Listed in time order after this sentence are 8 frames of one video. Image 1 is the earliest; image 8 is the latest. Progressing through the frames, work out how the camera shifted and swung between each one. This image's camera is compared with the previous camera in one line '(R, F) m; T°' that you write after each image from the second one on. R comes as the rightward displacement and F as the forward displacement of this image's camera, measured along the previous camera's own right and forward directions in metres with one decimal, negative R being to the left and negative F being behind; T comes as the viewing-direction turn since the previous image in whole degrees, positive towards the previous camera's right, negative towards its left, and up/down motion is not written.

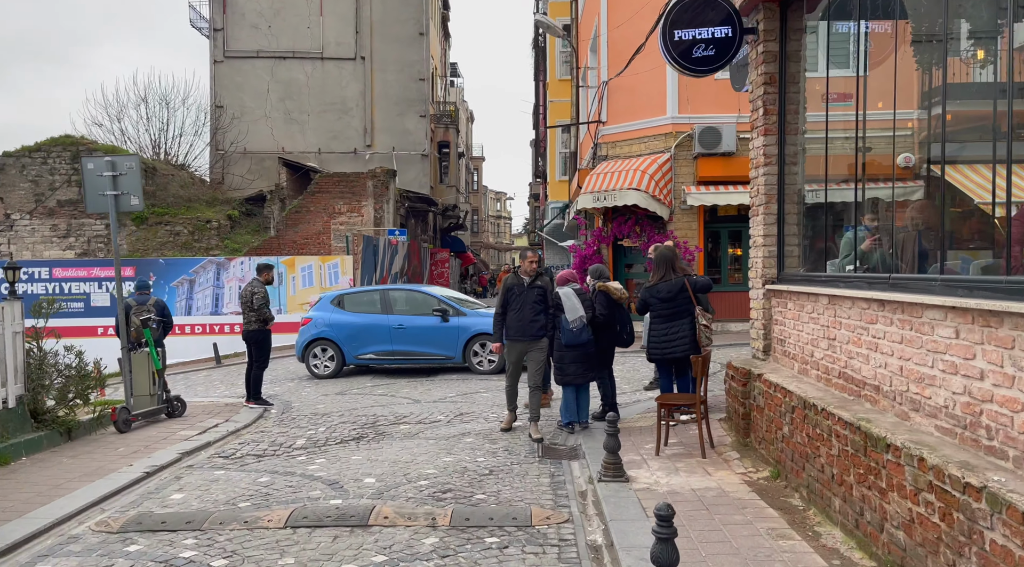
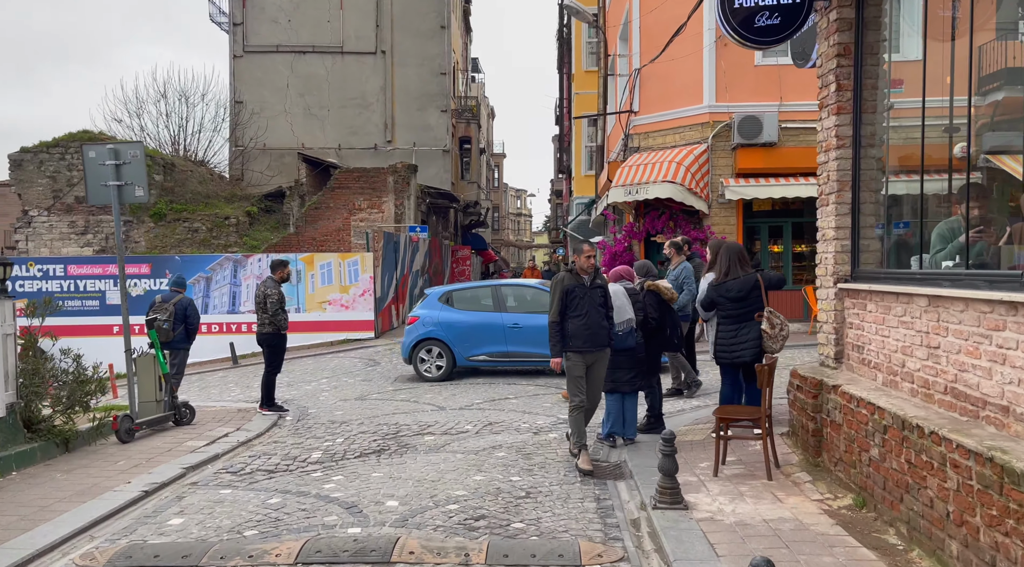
(-0.1, +0.8) m; -1°
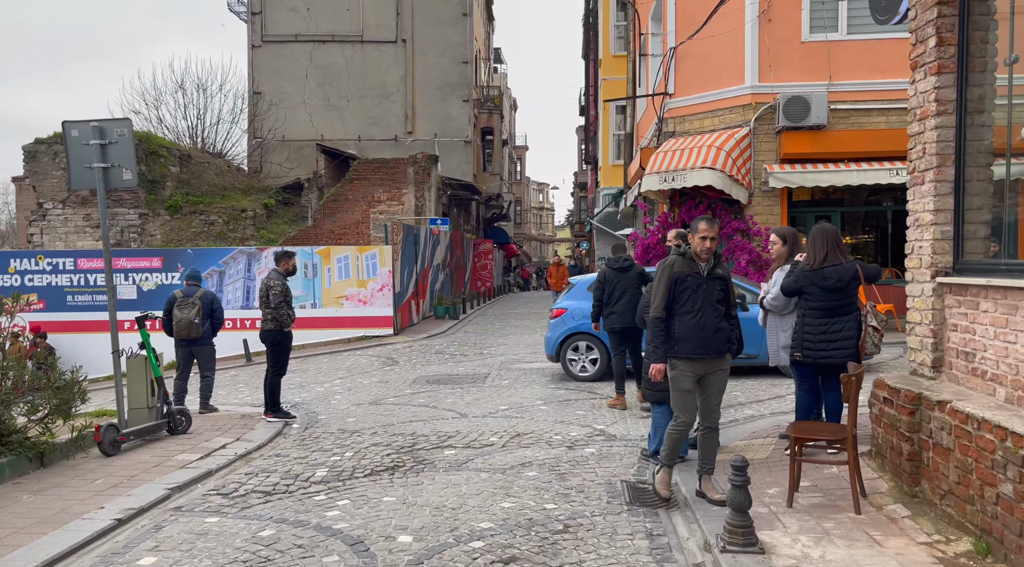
(-0.1, +0.9) m; -2°
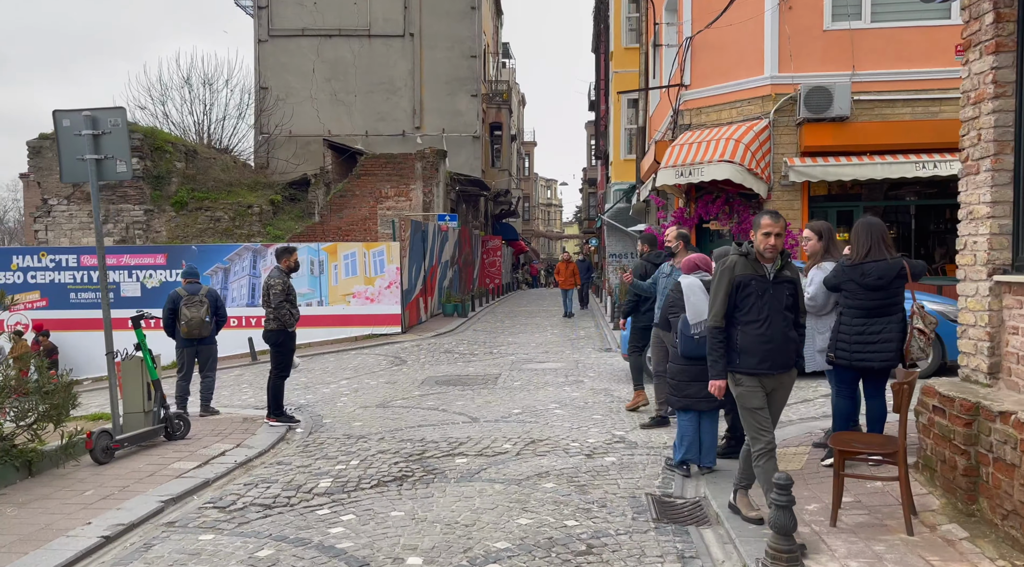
(-0.1, +0.4) m; -1°
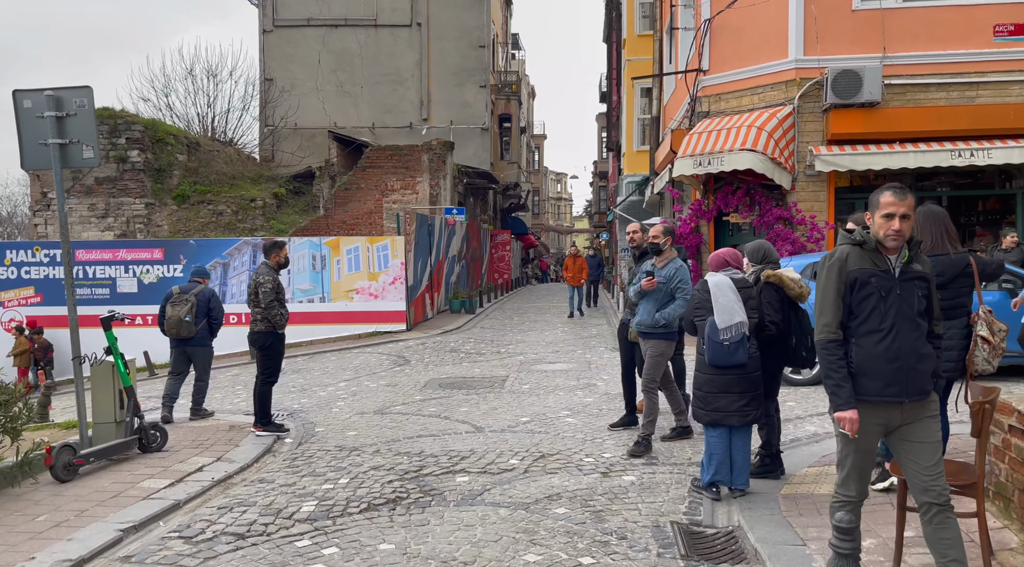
(0.0, +0.7) m; -1°
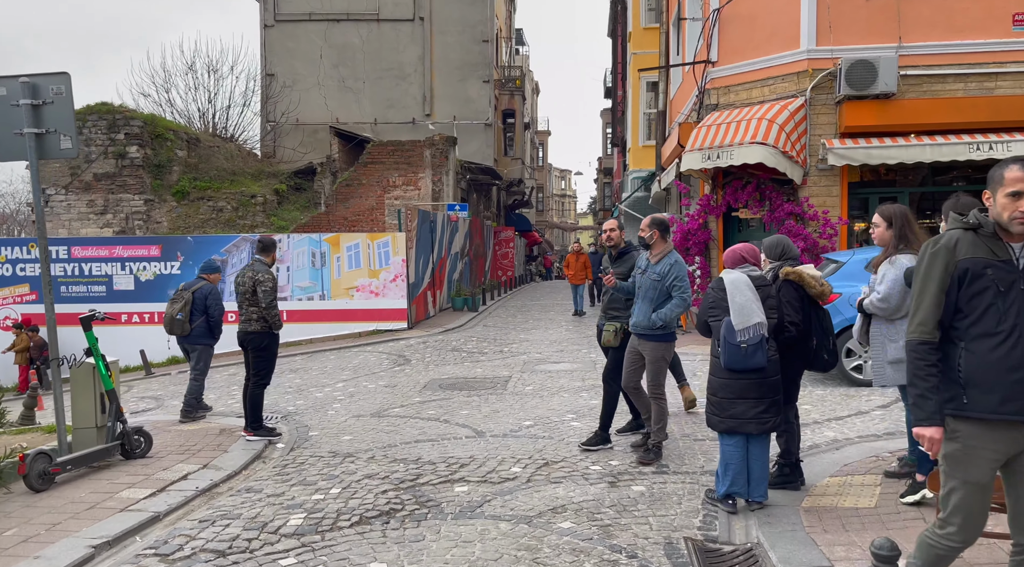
(0.0, +0.4) m; 0°
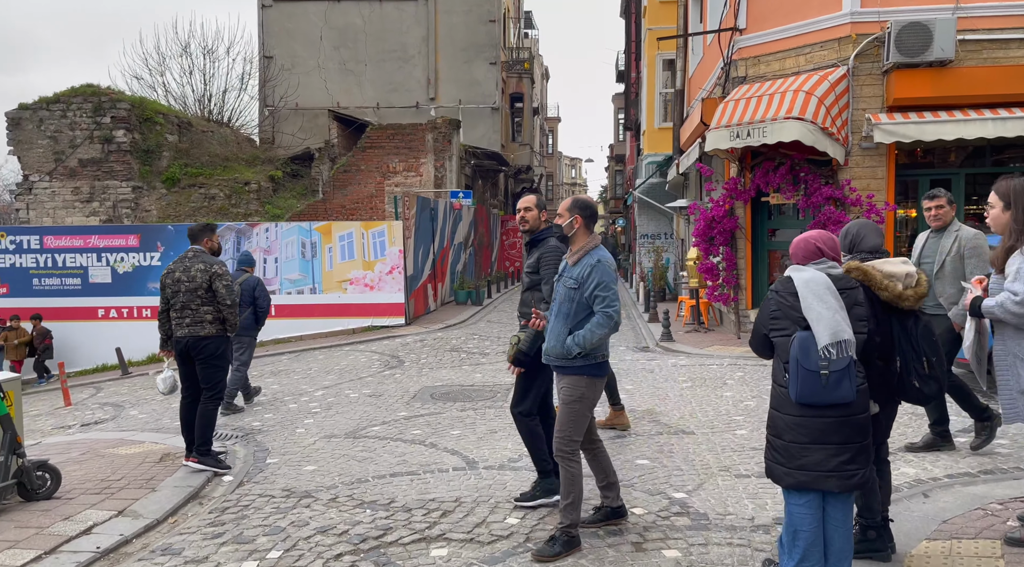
(+0.1, +1.4) m; -1°
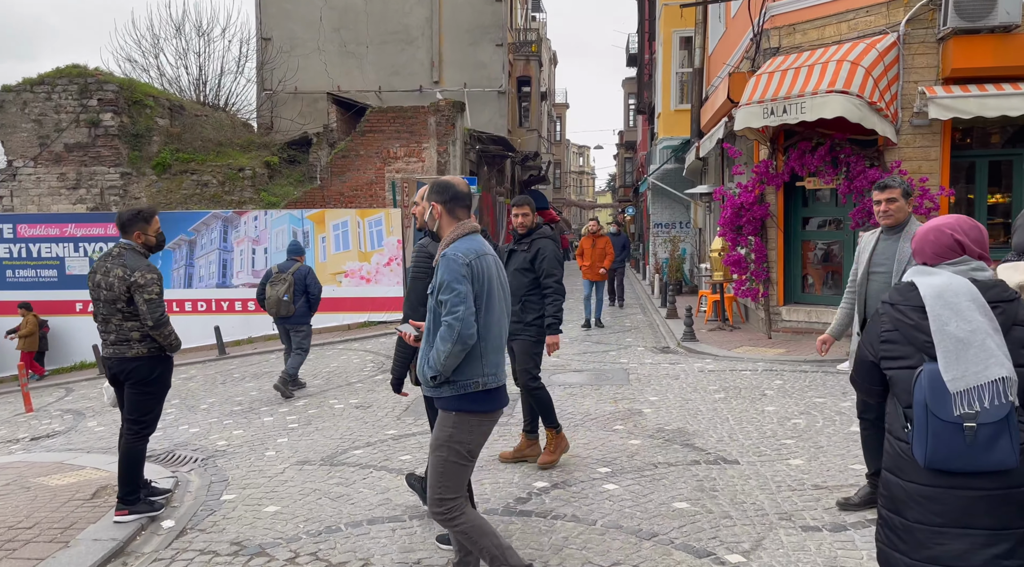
(0.0, +1.2) m; 0°
